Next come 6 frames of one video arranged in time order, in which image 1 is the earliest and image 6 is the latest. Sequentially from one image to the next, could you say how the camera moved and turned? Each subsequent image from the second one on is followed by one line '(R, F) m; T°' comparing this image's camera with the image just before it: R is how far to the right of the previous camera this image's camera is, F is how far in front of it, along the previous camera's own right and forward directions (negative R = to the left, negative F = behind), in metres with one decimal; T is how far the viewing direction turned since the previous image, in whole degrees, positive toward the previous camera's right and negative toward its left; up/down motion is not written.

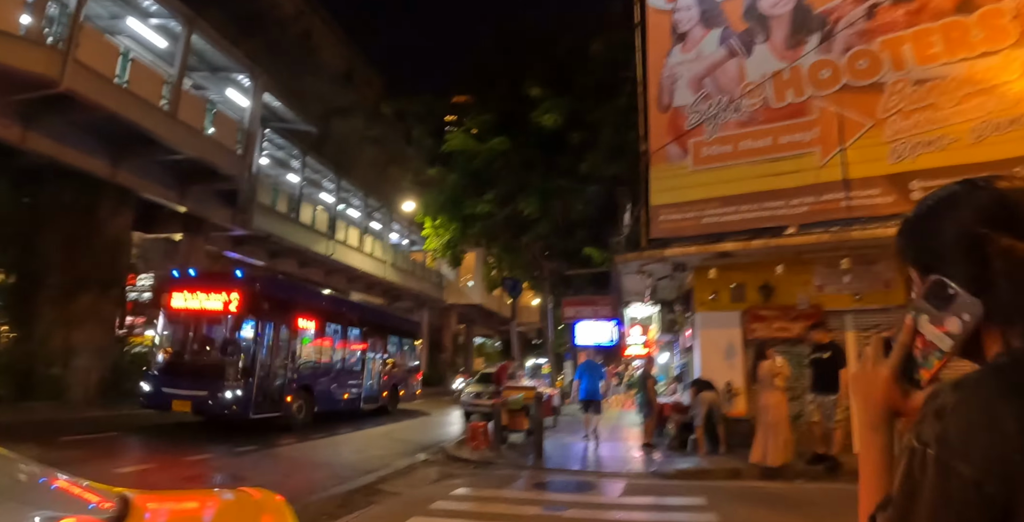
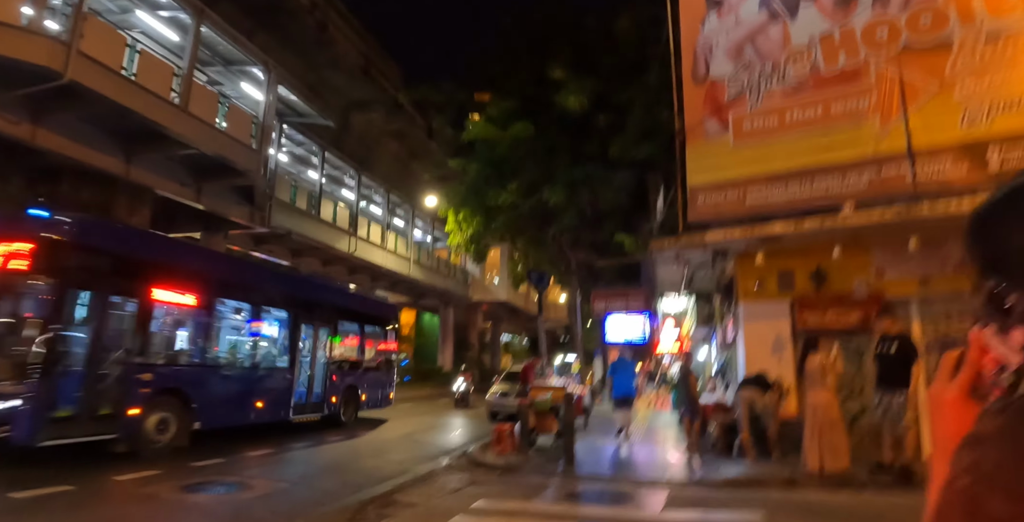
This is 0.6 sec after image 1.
(0.0, +0.8) m; -3°
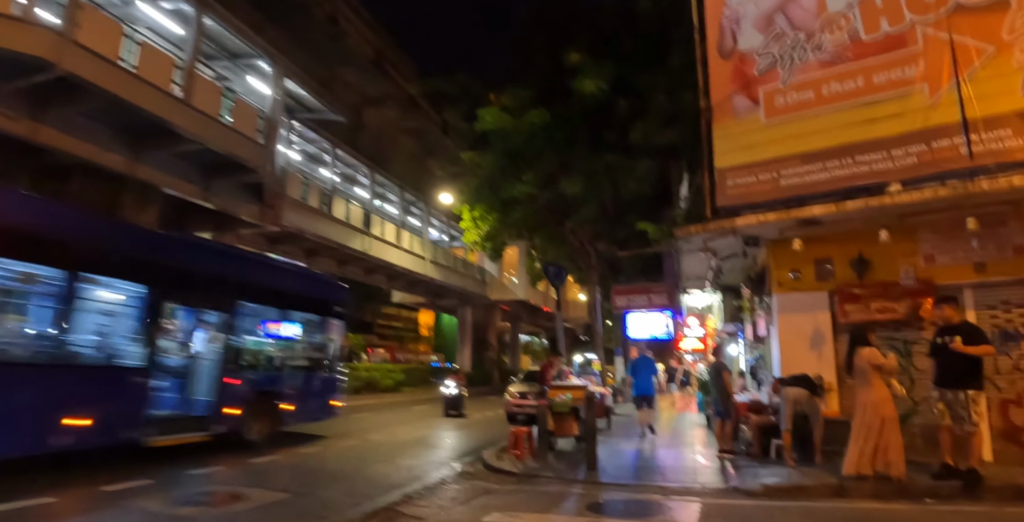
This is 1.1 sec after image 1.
(+0.1, +0.7) m; -2°
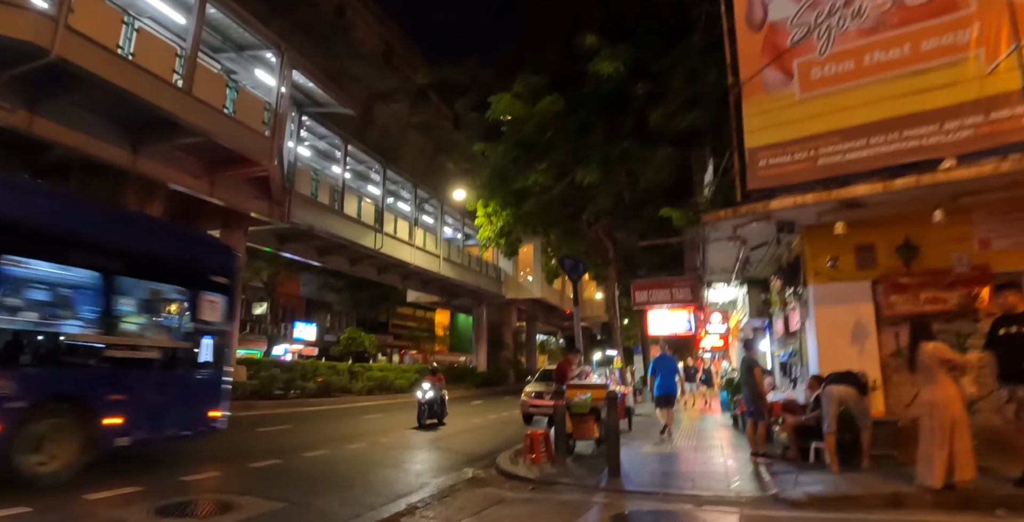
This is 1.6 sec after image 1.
(0.0, +0.6) m; -2°
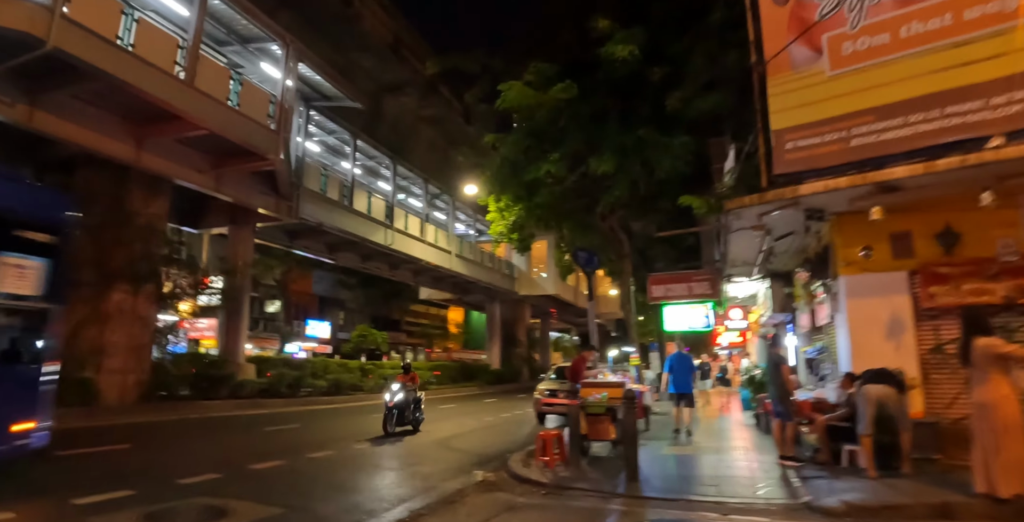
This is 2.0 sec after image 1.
(+0.1, +0.5) m; -1°
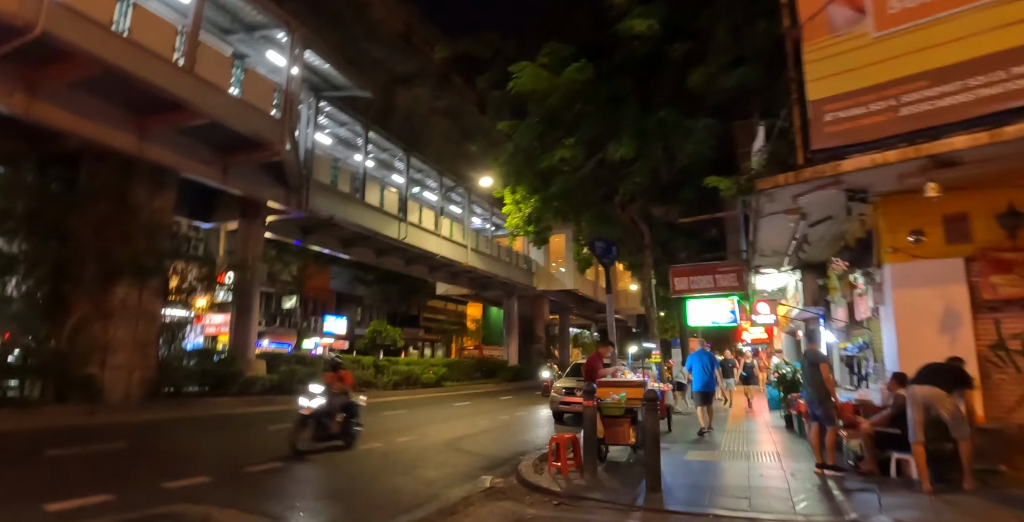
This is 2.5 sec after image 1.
(+0.1, +0.7) m; -2°
